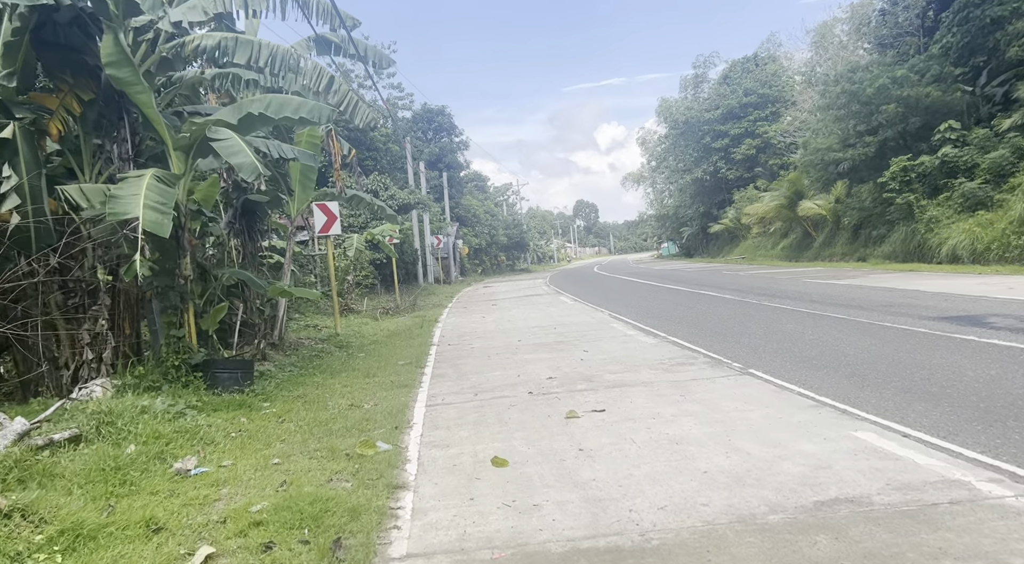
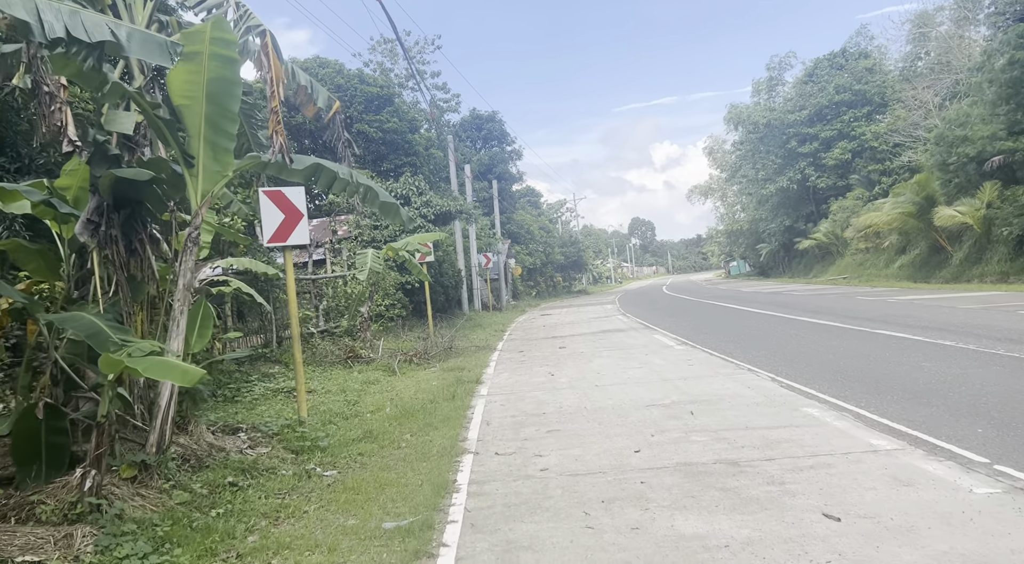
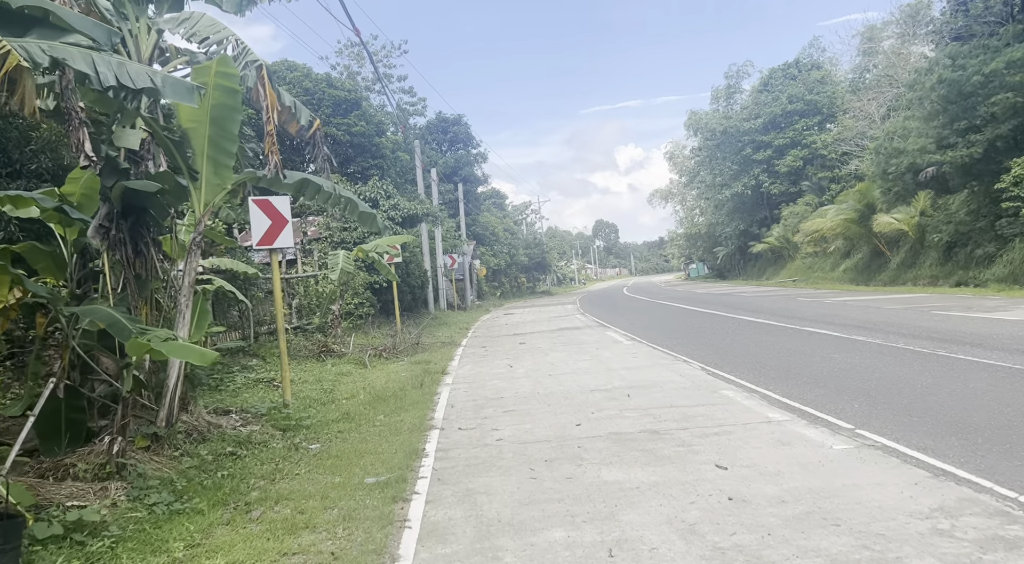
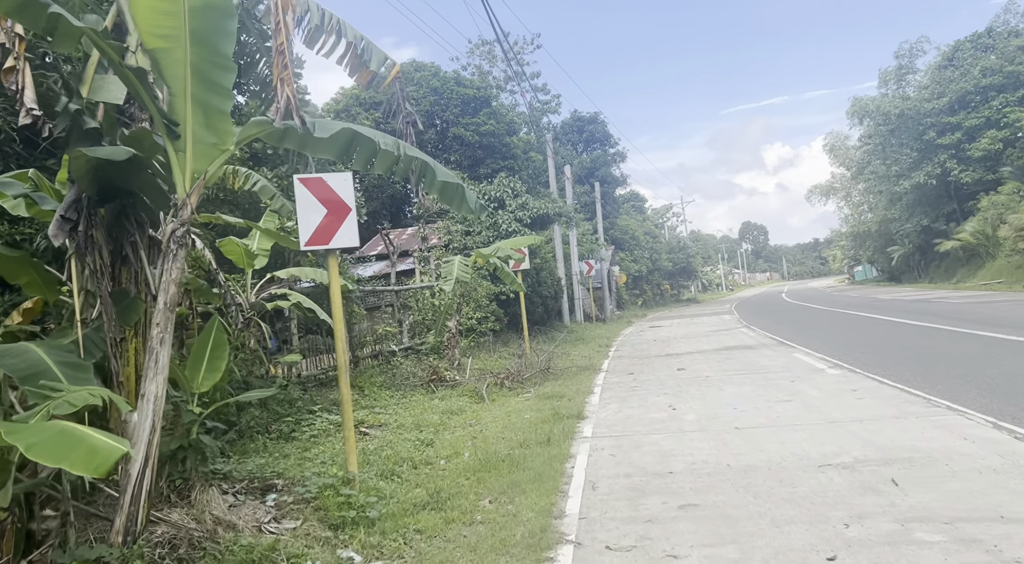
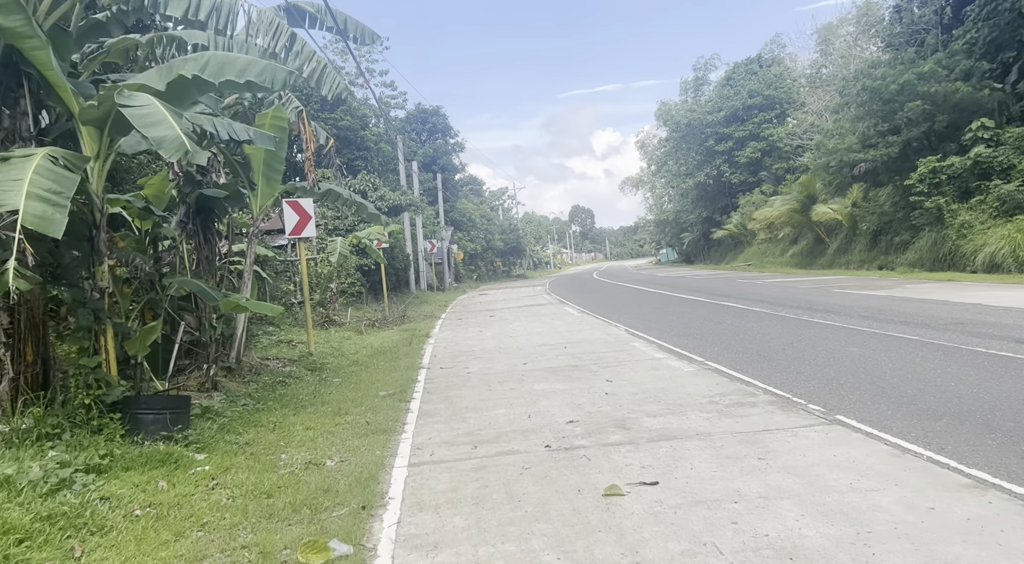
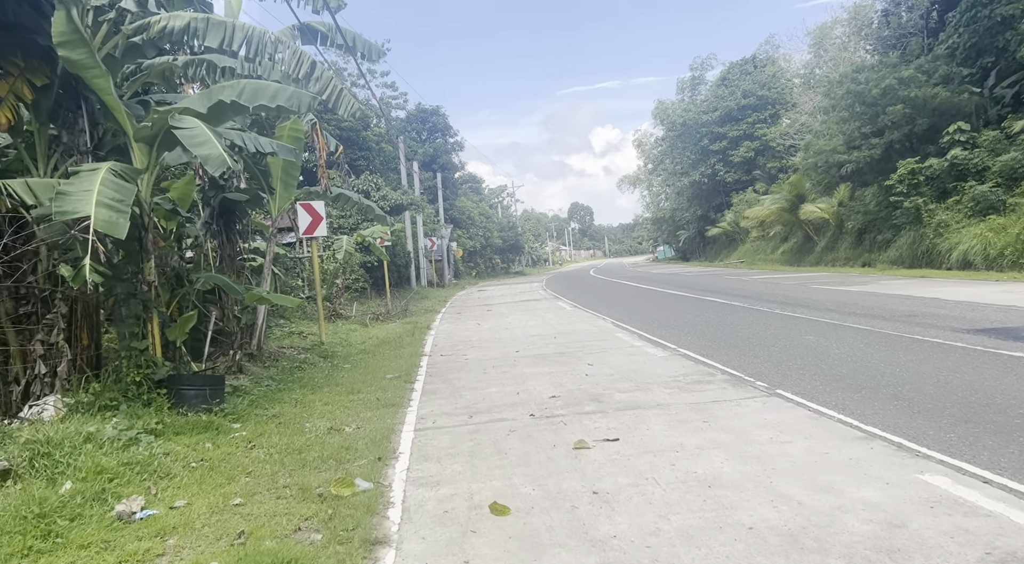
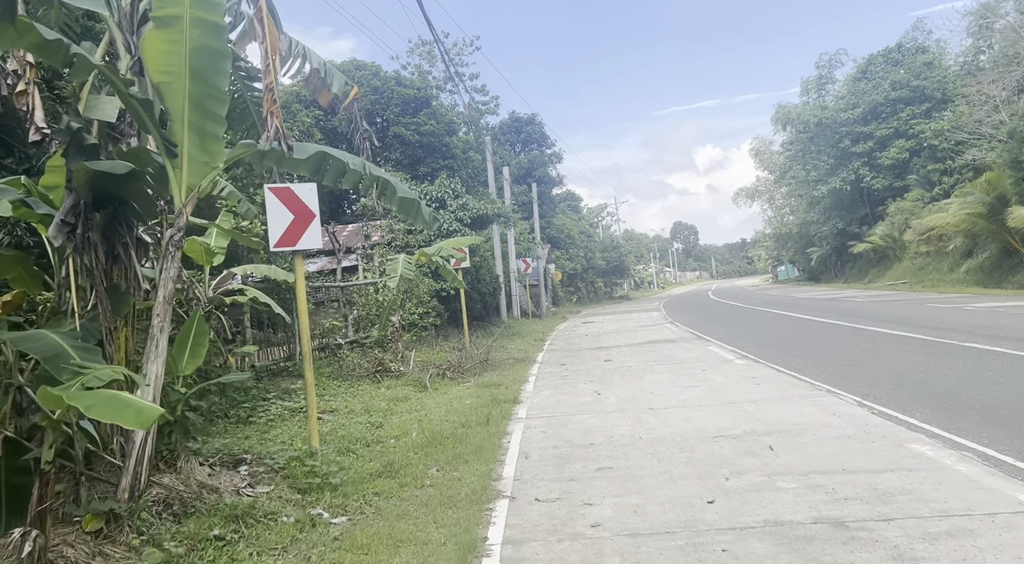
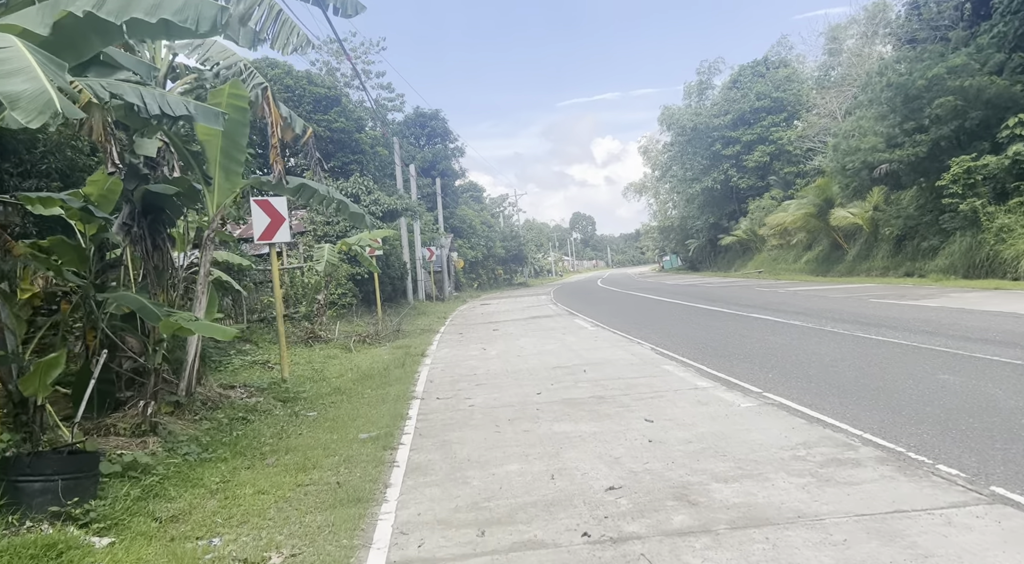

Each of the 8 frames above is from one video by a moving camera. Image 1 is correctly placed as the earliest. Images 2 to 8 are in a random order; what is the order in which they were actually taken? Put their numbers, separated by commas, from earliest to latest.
6, 5, 8, 3, 2, 7, 4
